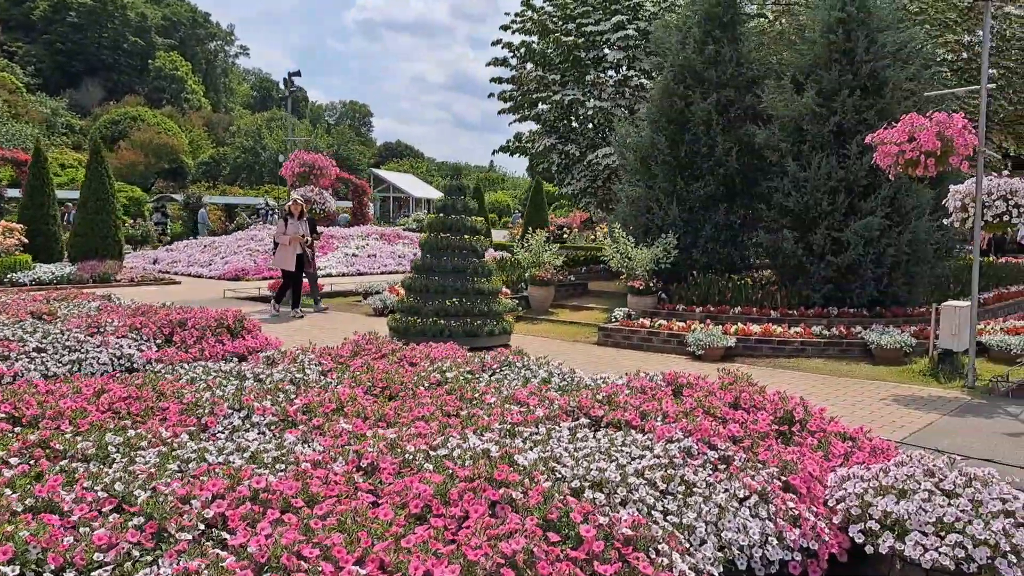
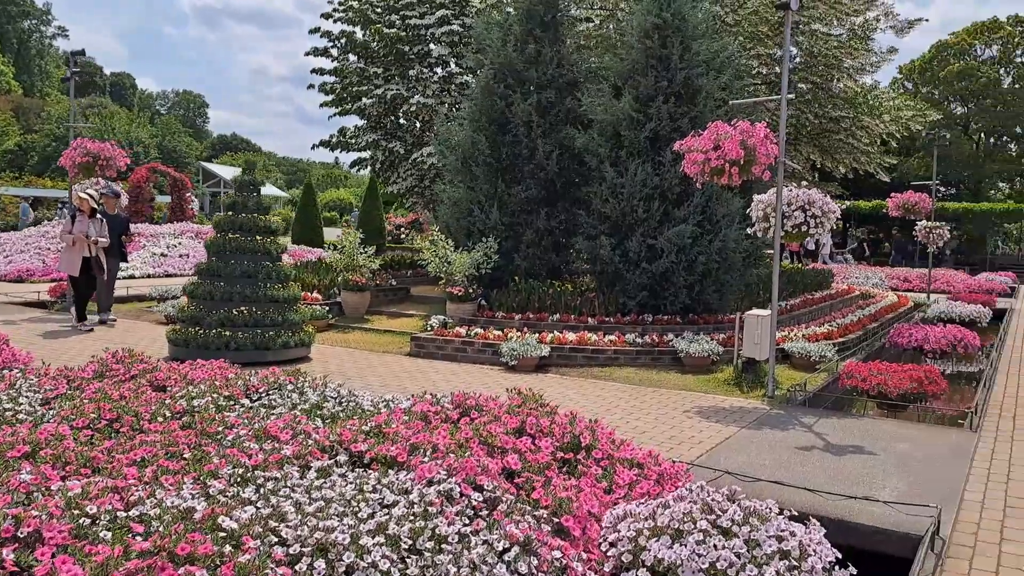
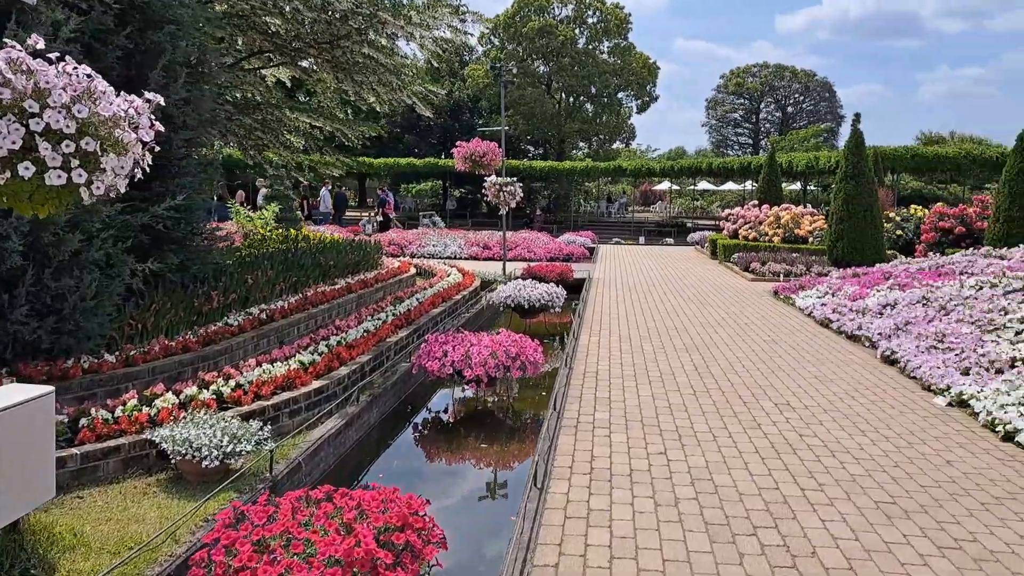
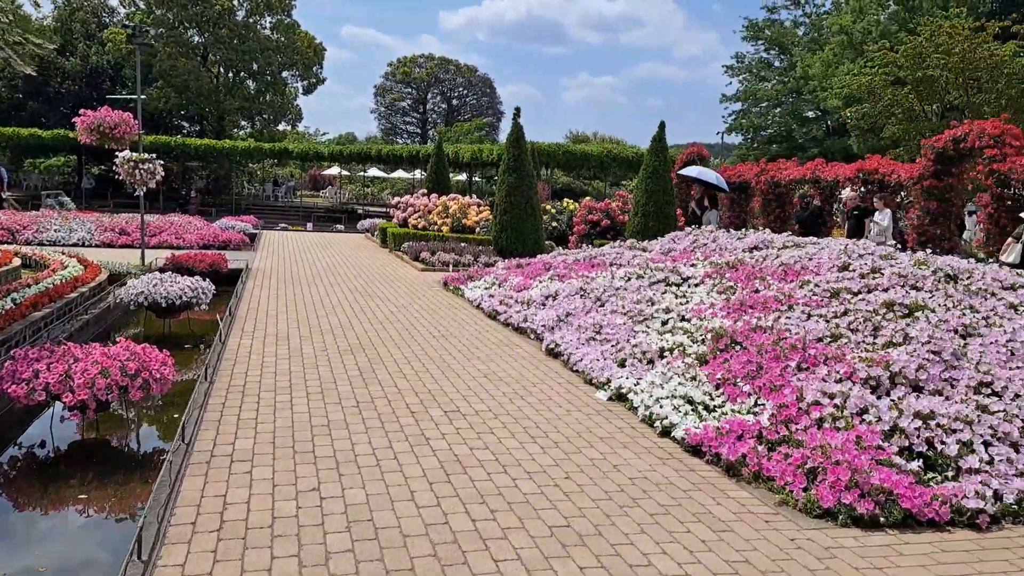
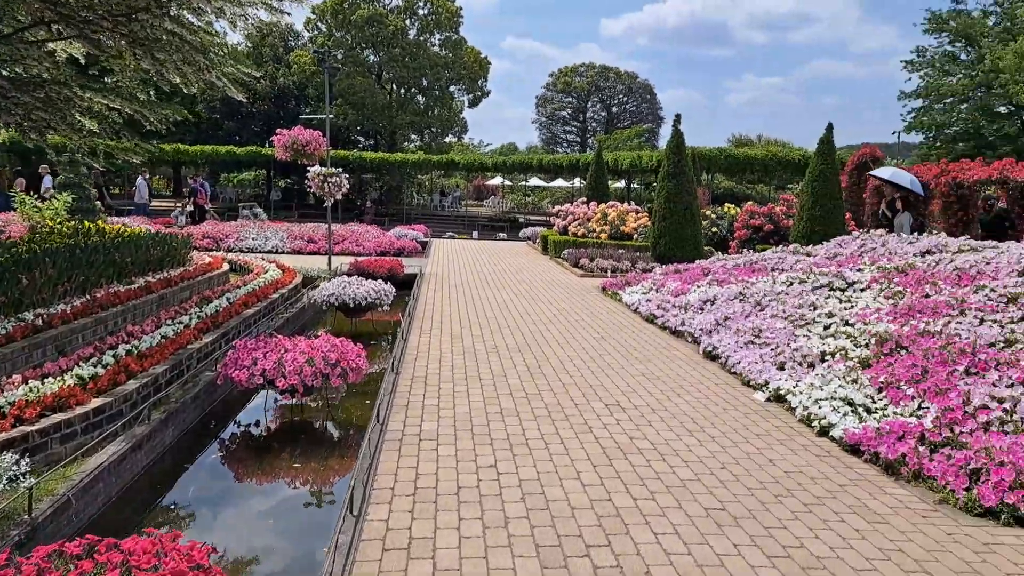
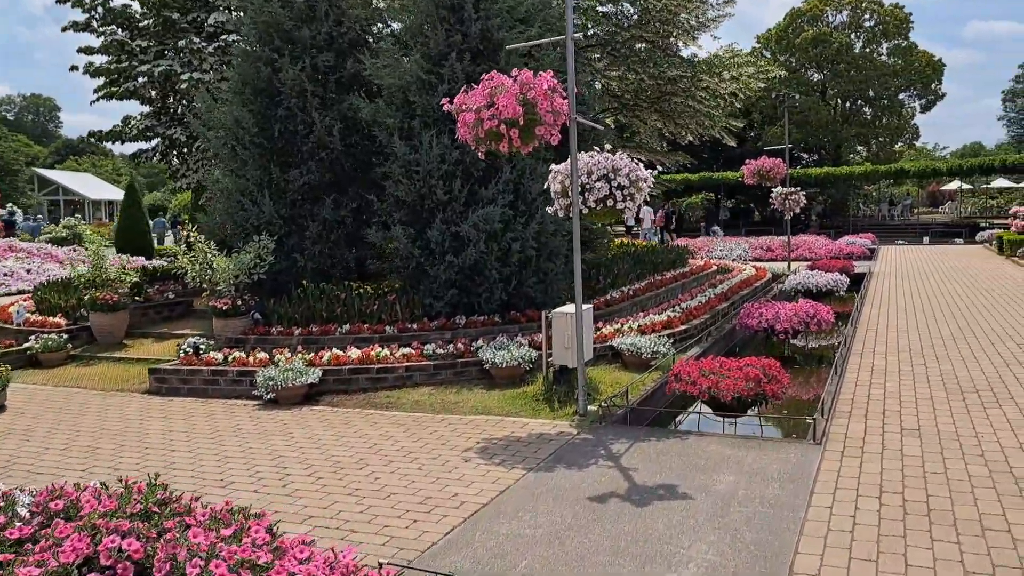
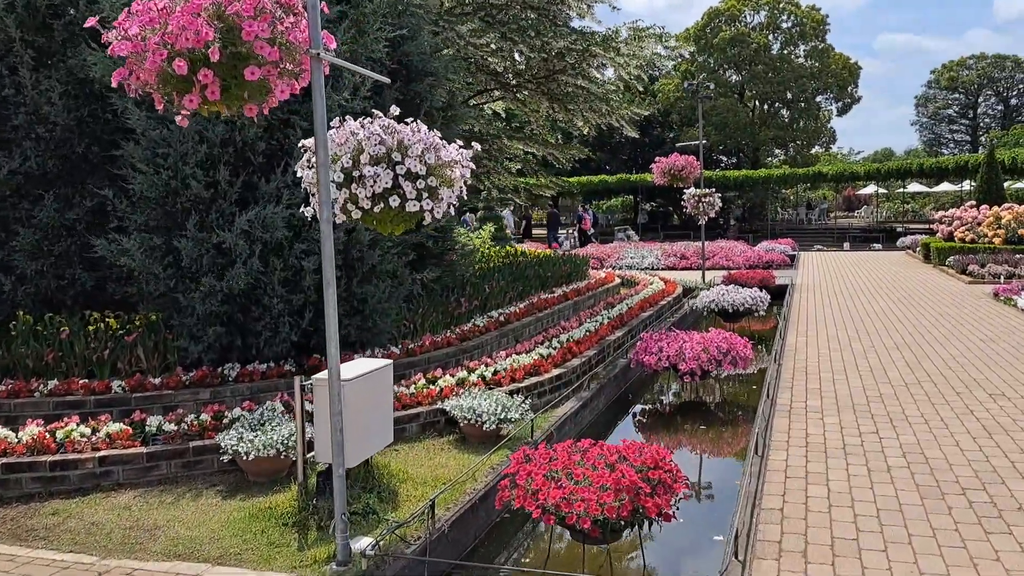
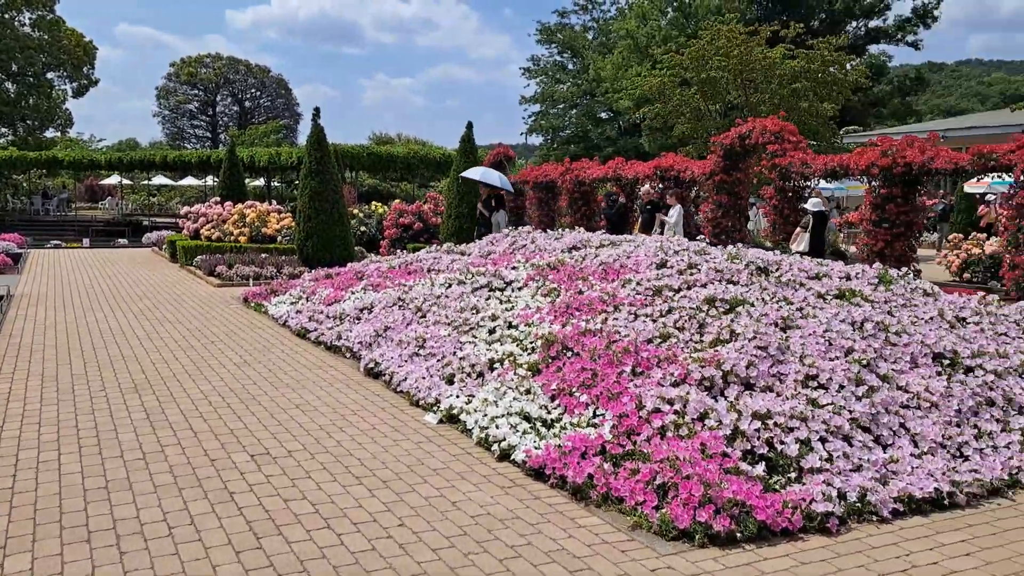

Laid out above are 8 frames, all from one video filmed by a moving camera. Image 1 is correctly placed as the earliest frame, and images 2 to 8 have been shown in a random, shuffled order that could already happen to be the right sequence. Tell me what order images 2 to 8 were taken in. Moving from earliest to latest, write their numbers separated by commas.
2, 6, 7, 3, 5, 4, 8
